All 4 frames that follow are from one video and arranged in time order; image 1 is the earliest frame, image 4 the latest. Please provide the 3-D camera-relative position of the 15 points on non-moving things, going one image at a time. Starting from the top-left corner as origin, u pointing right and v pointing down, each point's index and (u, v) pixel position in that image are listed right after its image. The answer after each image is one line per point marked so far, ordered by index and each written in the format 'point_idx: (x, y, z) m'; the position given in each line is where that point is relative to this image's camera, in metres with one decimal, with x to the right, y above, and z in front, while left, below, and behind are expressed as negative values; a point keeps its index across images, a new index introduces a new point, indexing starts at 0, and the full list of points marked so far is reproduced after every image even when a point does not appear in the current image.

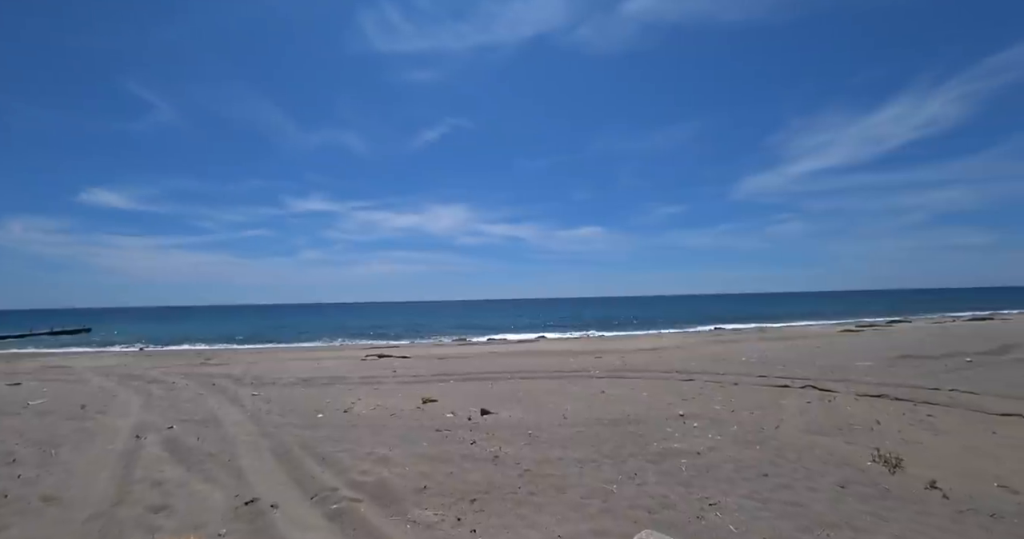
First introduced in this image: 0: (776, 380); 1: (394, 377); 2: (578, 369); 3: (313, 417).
0: (+5.1, -2.2, +9.2) m
1: (-2.9, -2.6, +11.6) m
2: (+1.7, -2.7, +12.8) m
3: (-2.7, -2.0, +6.6) m
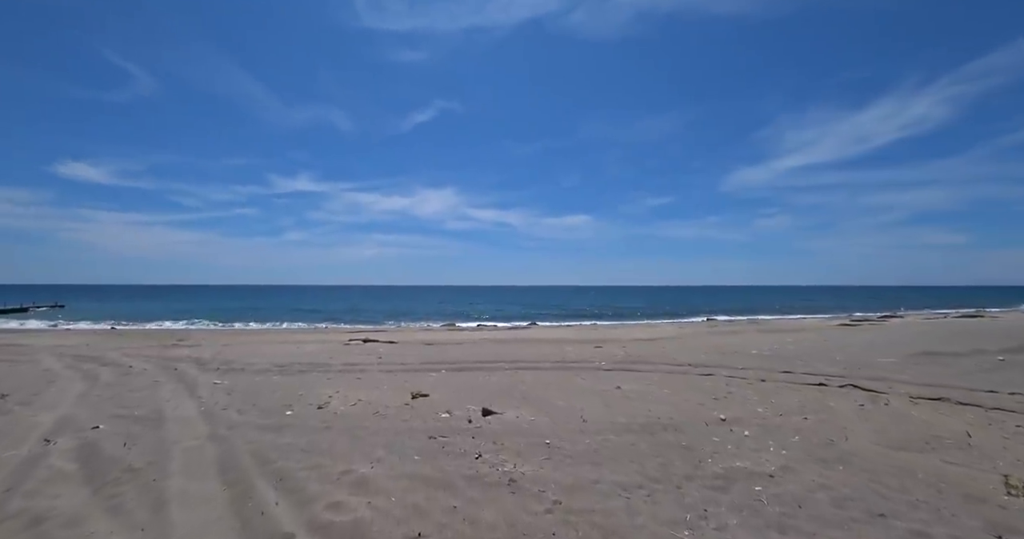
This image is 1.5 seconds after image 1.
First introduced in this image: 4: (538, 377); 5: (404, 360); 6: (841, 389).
0: (+5.1, -1.9, +8.3) m
1: (-2.9, -2.1, +10.5) m
2: (+1.6, -2.2, +11.8) m
3: (-2.7, -1.7, +5.4) m
4: (+0.4, -1.9, +8.3) m
5: (-2.7, -2.2, +11.8) m
6: (+4.8, -1.8, +7.0) m
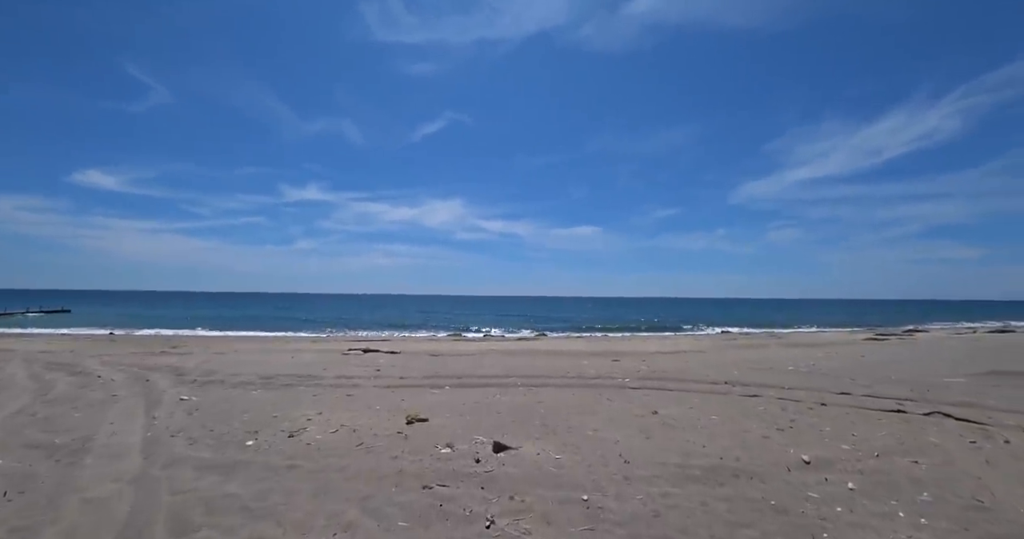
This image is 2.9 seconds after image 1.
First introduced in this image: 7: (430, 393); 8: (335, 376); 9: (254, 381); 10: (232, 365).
0: (+5.3, -2.0, +7.1) m
1: (-2.7, -2.2, +9.4) m
2: (+1.9, -2.3, +10.6) m
3: (-2.5, -1.6, +4.3) m
4: (+0.7, -1.9, +7.2) m
5: (-2.4, -2.3, +10.6) m
6: (+5.0, -1.8, +5.8) m
7: (-1.3, -2.0, +7.7) m
8: (-3.7, -2.2, +9.9) m
9: (-4.8, -2.1, +8.9) m
10: (-6.8, -2.3, +11.6) m
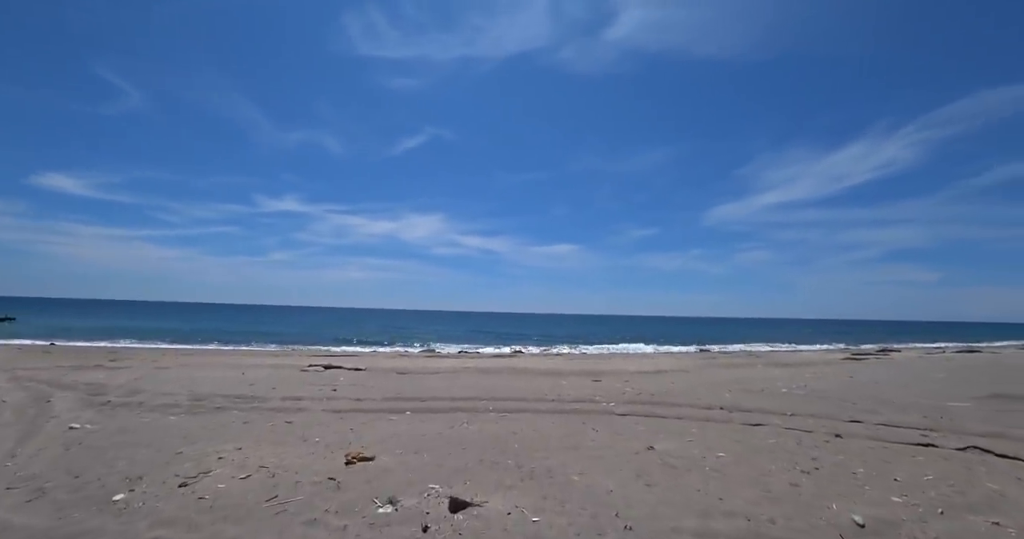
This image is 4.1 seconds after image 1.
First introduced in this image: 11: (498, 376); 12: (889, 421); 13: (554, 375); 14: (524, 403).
0: (+4.9, -2.1, +6.2) m
1: (-3.1, -2.3, +8.1) m
2: (+1.4, -2.5, +9.6) m
3: (-2.7, -1.5, +3.1) m
4: (+0.3, -2.0, +6.1) m
5: (-2.9, -2.5, +9.4) m
6: (+4.7, -1.9, +4.9) m
7: (-1.7, -2.1, +6.6) m
8: (-4.2, -2.3, +8.7) m
9: (-5.2, -2.1, +7.6) m
10: (-7.3, -2.4, +10.2) m
11: (-0.4, -2.9, +13.2) m
12: (+6.0, -2.4, +7.5) m
13: (+1.2, -3.0, +13.8) m
14: (+0.2, -2.4, +8.5) m
